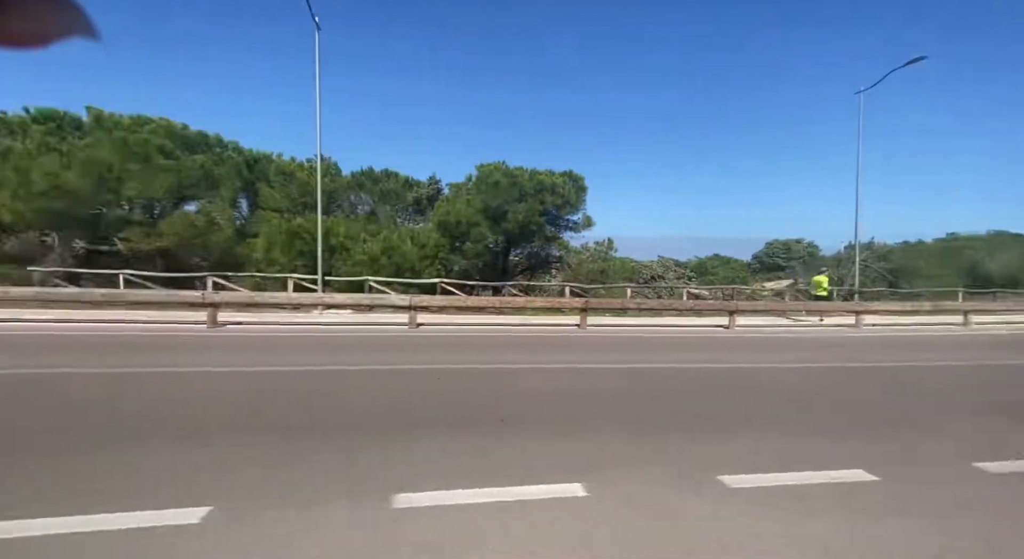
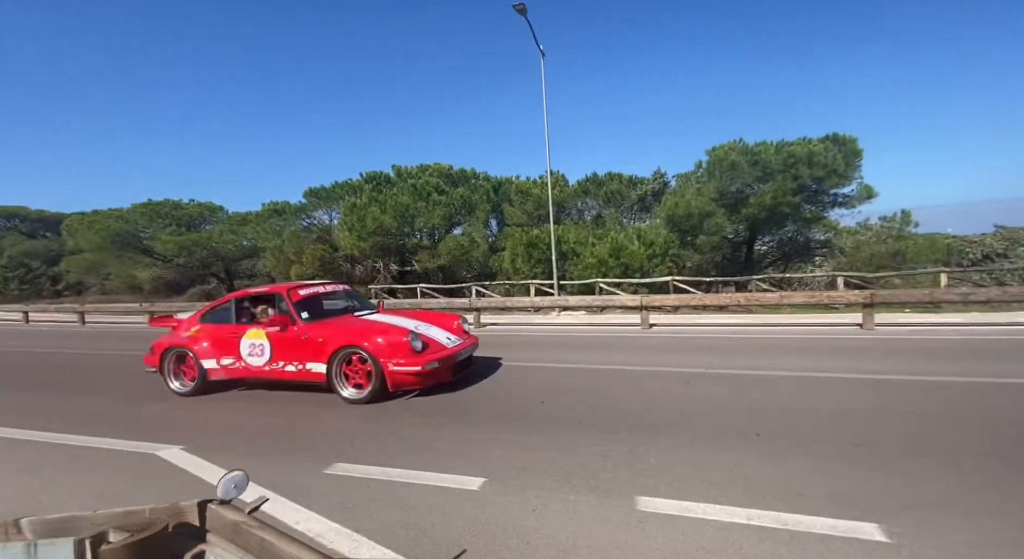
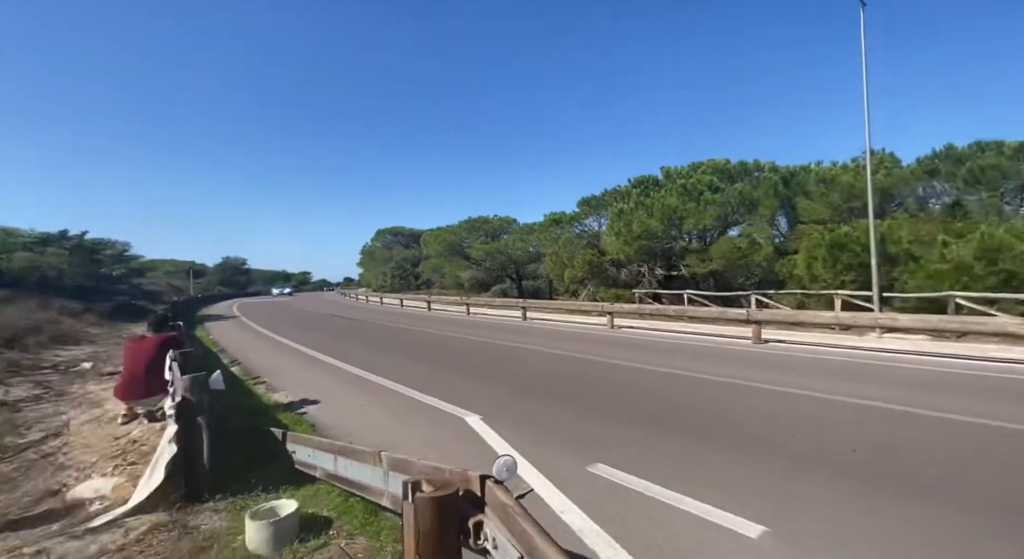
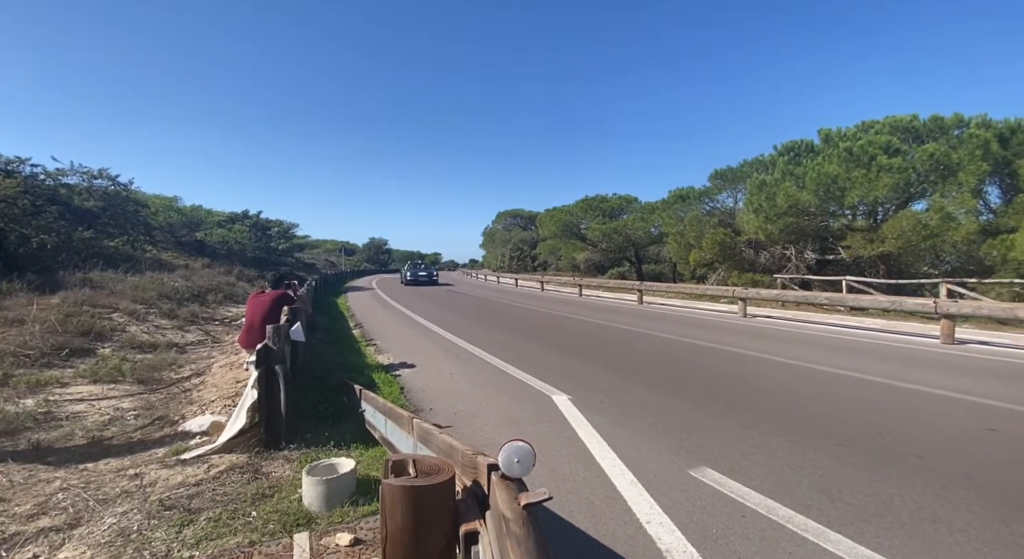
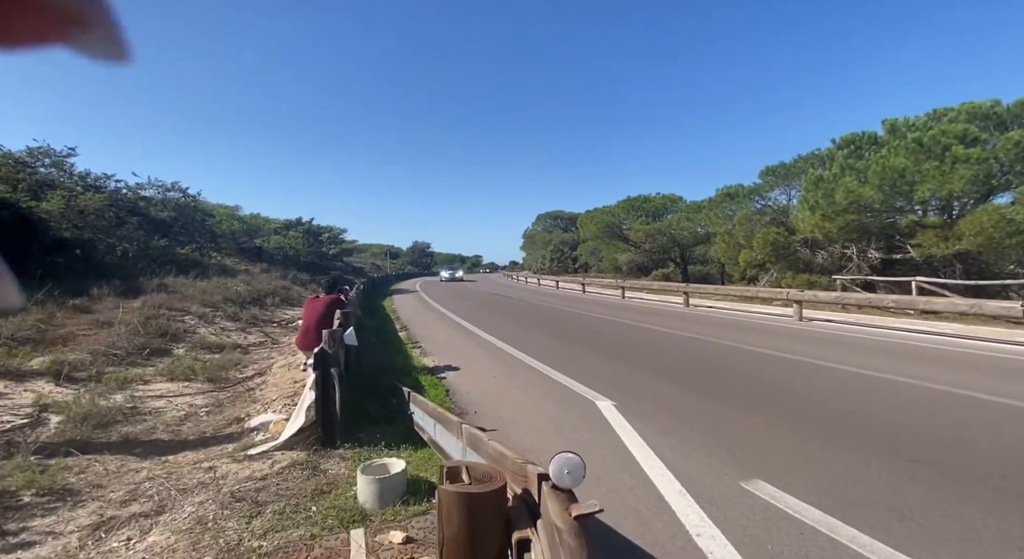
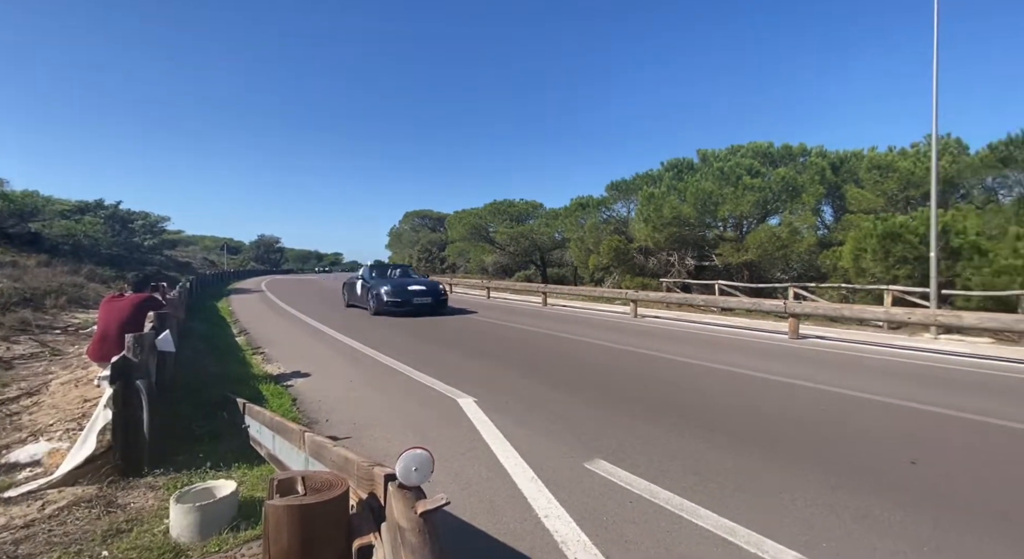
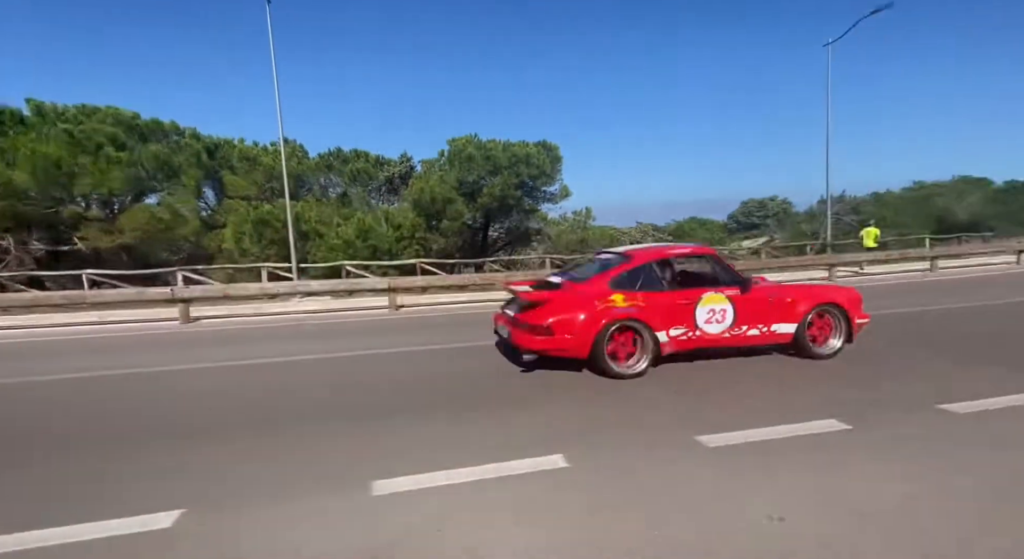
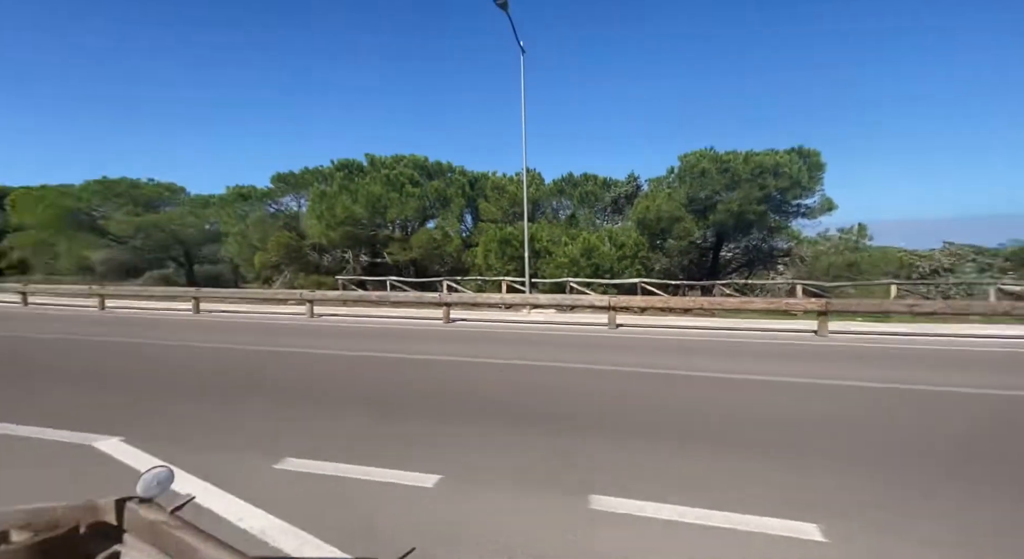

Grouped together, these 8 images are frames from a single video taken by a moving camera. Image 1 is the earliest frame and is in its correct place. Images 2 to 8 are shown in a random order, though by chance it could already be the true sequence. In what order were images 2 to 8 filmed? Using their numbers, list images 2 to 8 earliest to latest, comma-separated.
2, 7, 8, 3, 5, 4, 6
